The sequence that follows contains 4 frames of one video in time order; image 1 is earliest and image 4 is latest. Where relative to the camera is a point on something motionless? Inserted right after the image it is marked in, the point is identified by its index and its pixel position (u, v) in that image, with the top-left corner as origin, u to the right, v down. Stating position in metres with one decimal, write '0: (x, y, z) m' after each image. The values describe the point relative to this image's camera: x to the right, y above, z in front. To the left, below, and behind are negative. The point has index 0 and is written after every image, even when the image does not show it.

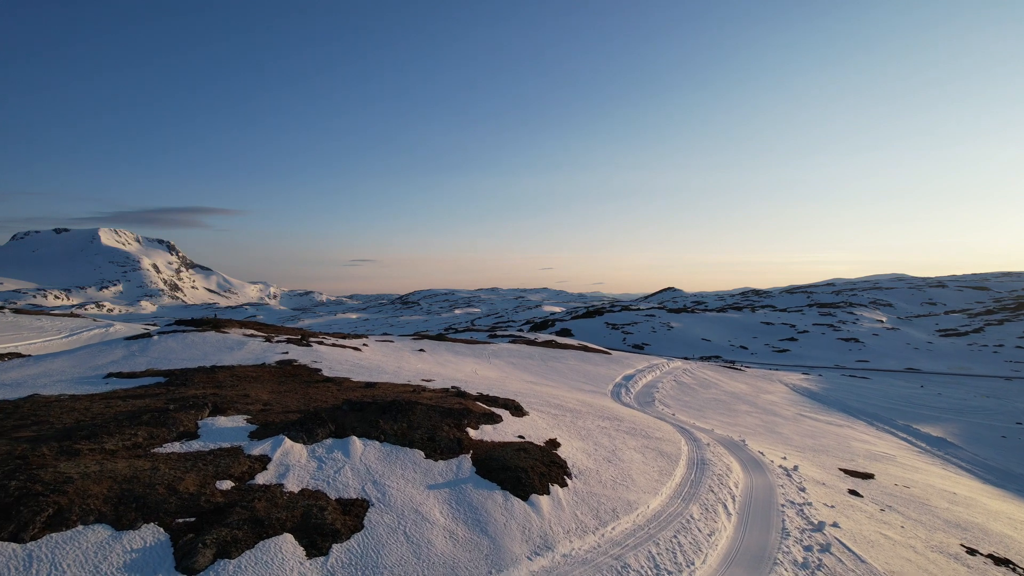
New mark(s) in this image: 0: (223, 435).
0: (-4.5, -2.3, +10.9) m
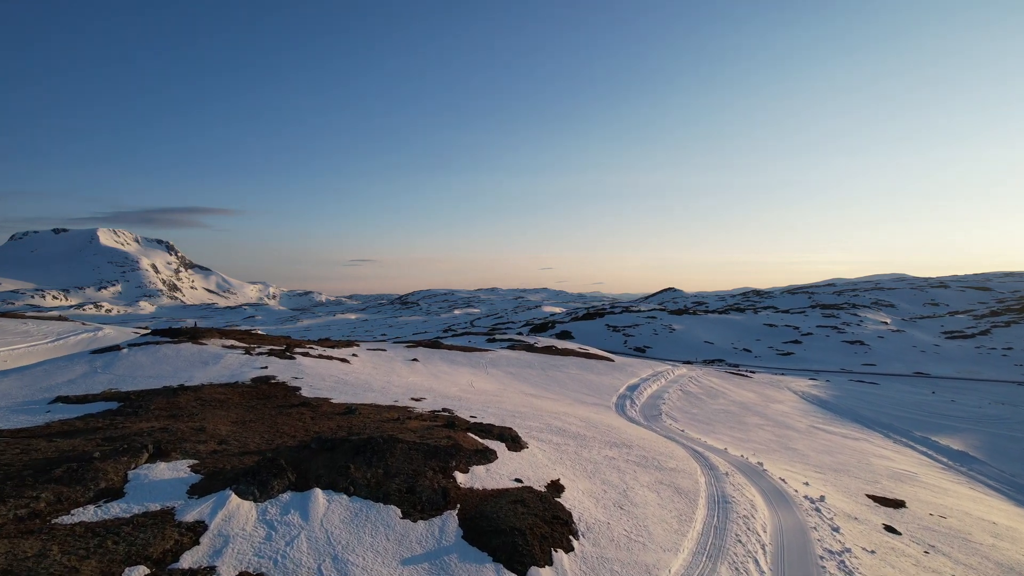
0: (-4.5, -2.6, +9.0) m
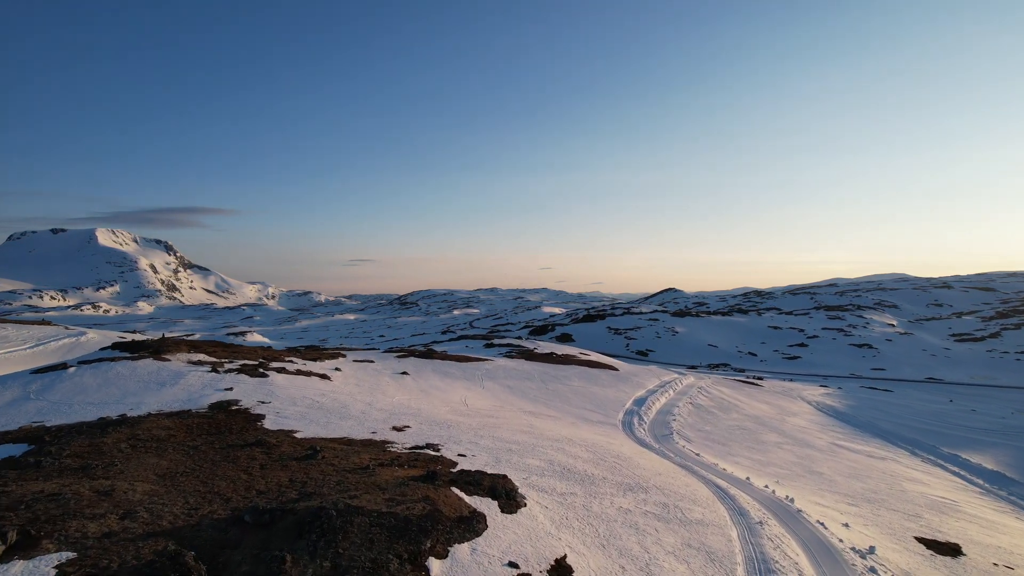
0: (-4.6, -2.9, +6.2) m
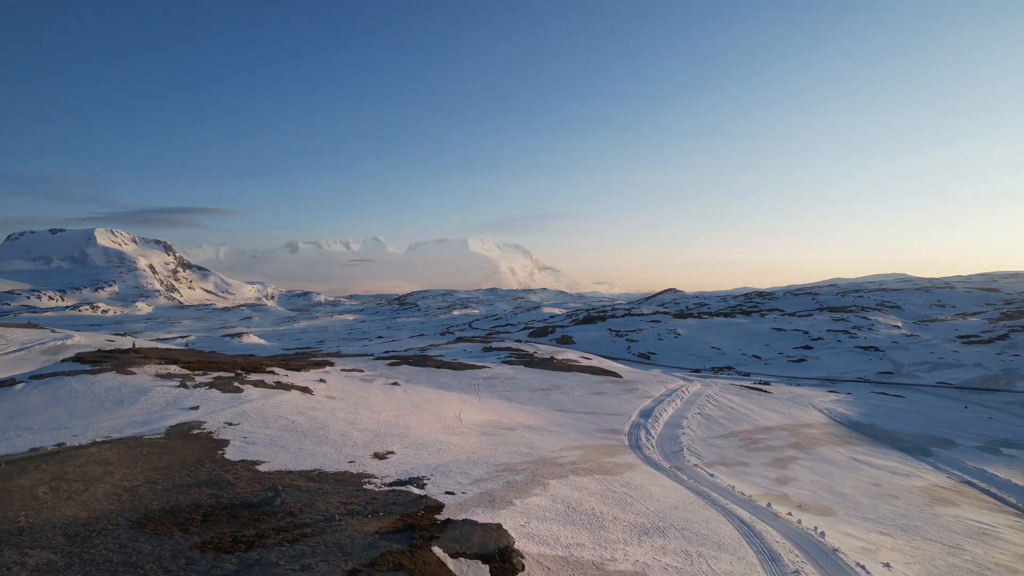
0: (-4.7, -3.1, +4.0) m
